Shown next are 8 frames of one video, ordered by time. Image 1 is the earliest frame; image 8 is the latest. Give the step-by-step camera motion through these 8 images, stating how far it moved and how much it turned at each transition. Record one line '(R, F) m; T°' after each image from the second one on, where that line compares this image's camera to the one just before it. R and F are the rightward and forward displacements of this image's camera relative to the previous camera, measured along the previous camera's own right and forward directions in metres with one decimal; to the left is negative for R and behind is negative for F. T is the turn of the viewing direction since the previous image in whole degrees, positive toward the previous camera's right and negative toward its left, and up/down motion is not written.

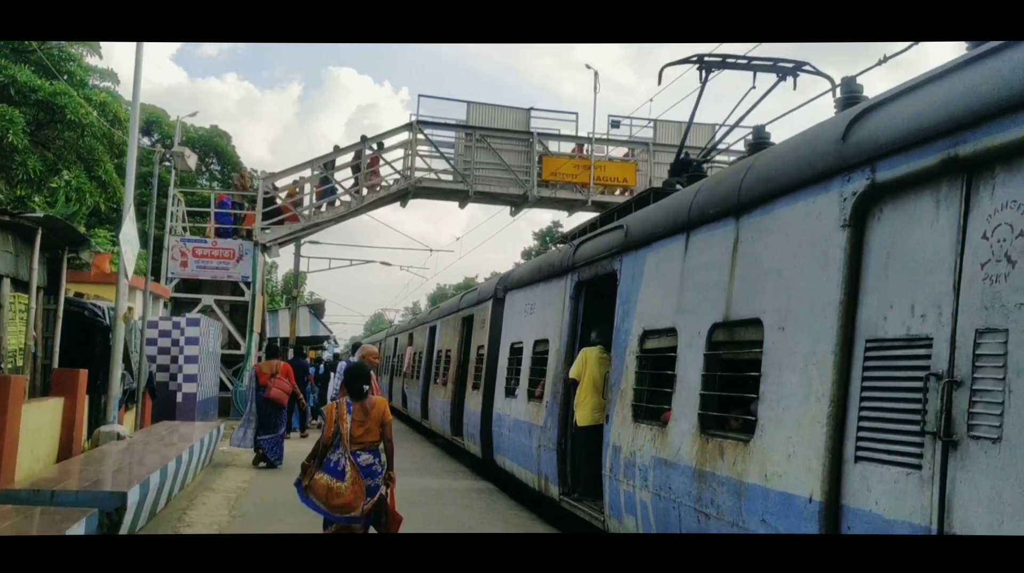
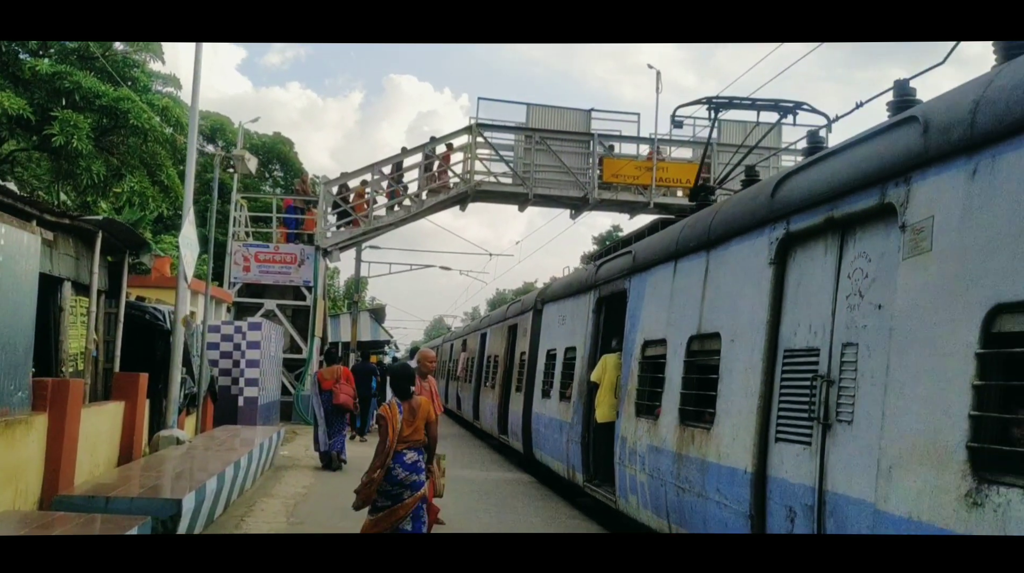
(0.0, +0.2) m; -3°
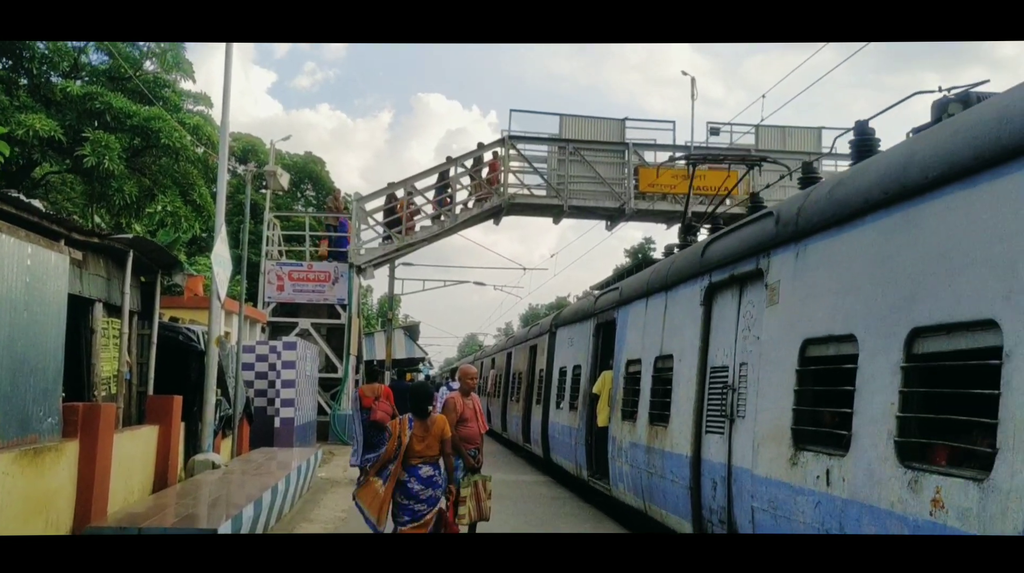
(-0.1, +0.3) m; -2°
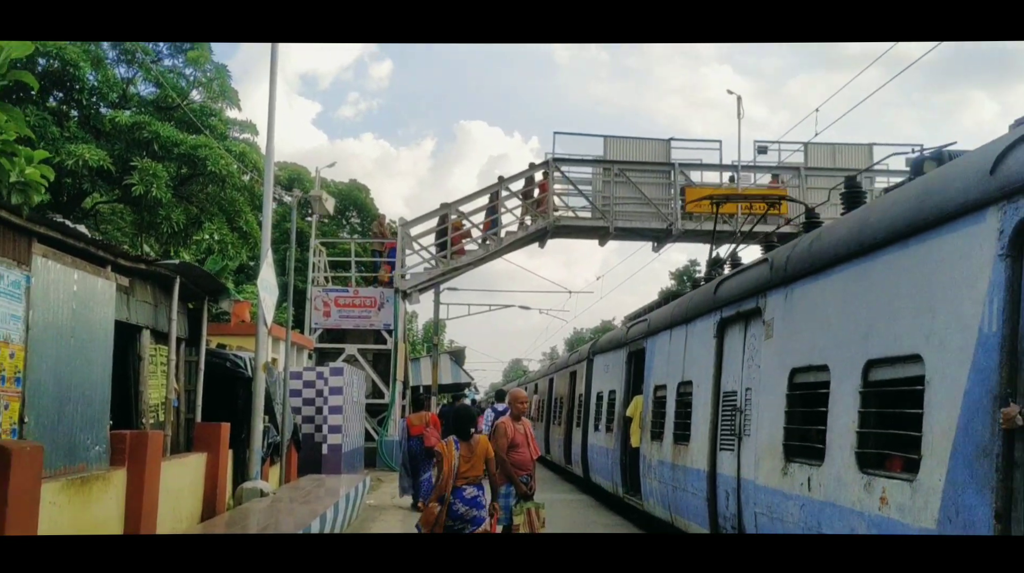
(0.0, +0.2) m; -2°
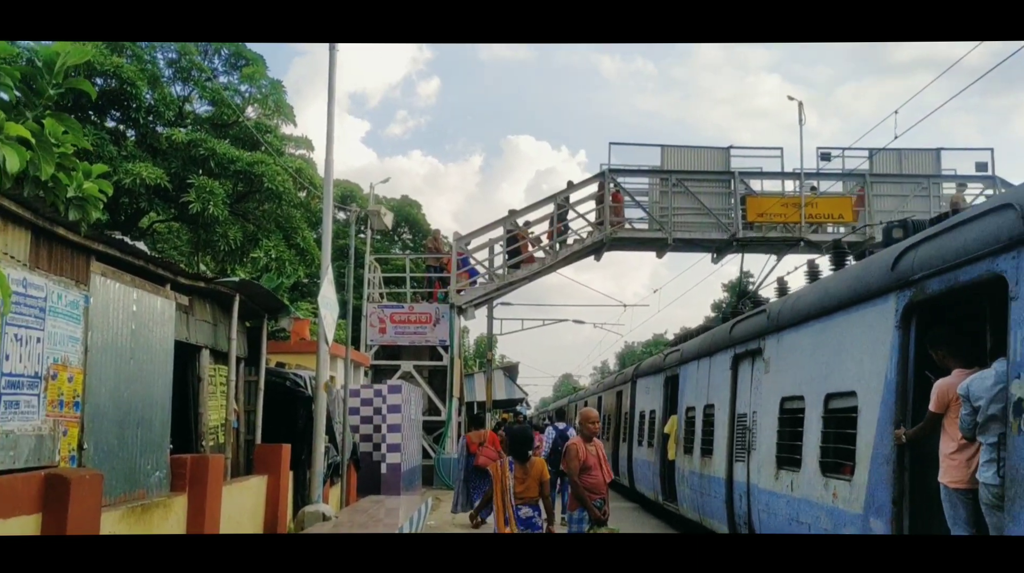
(-0.2, +0.3) m; -3°
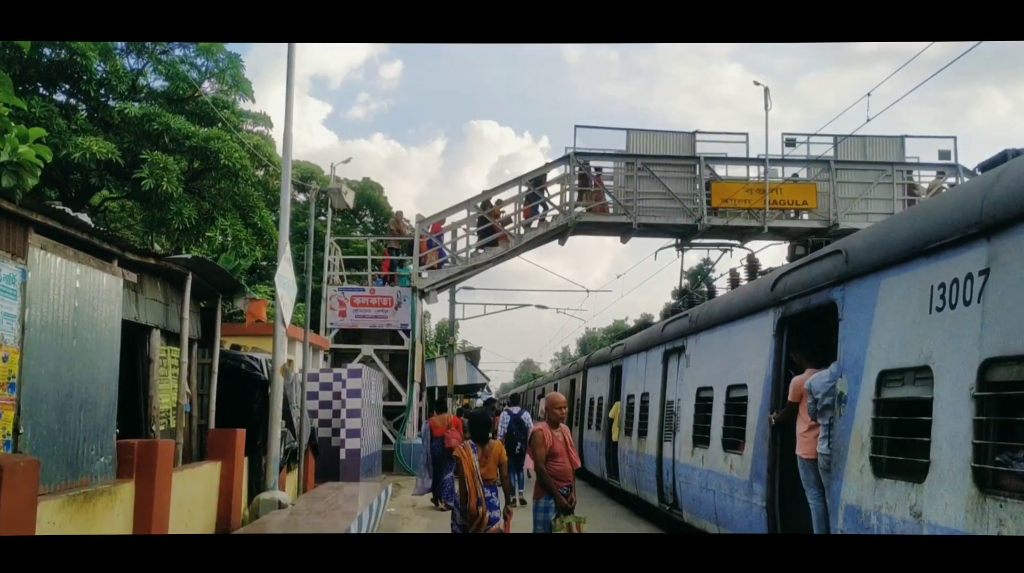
(0.0, +0.3) m; +2°
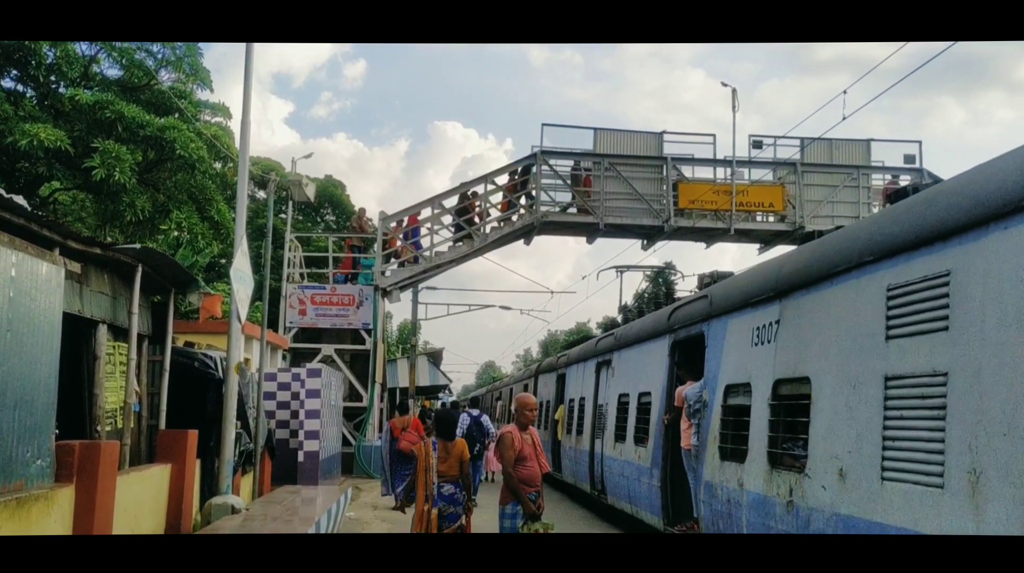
(0.0, +0.3) m; +2°
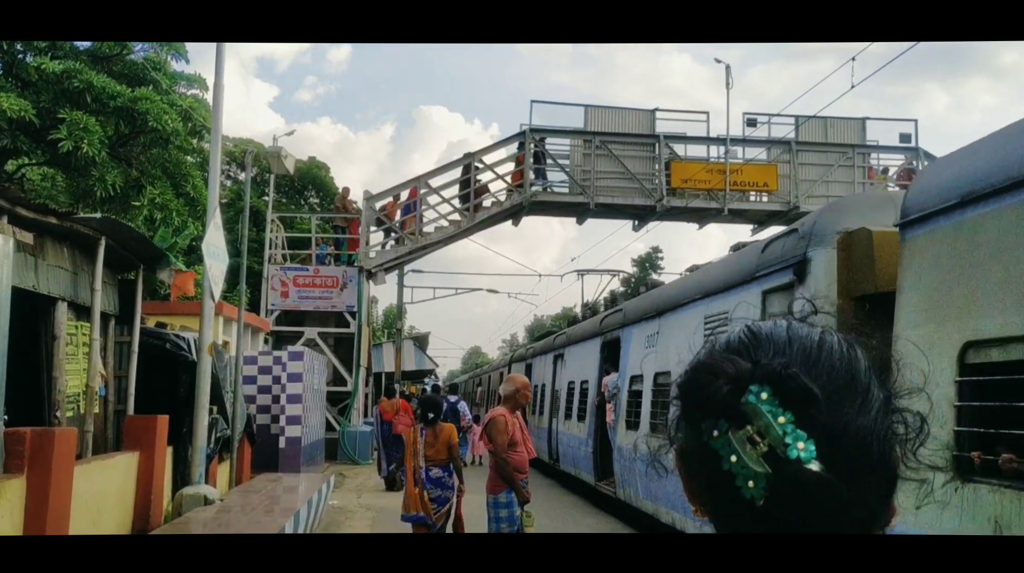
(0.0, +0.5) m; +1°
